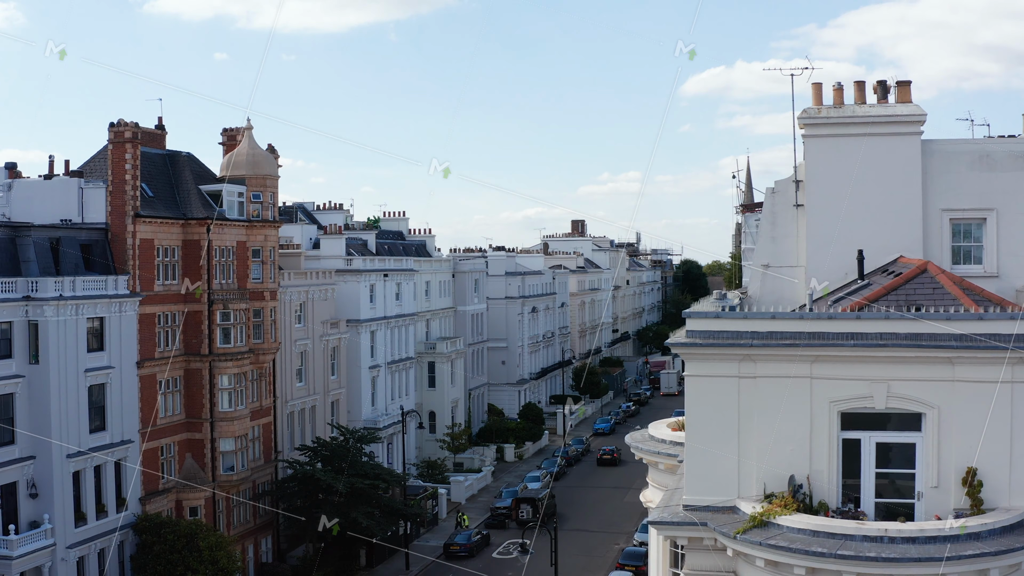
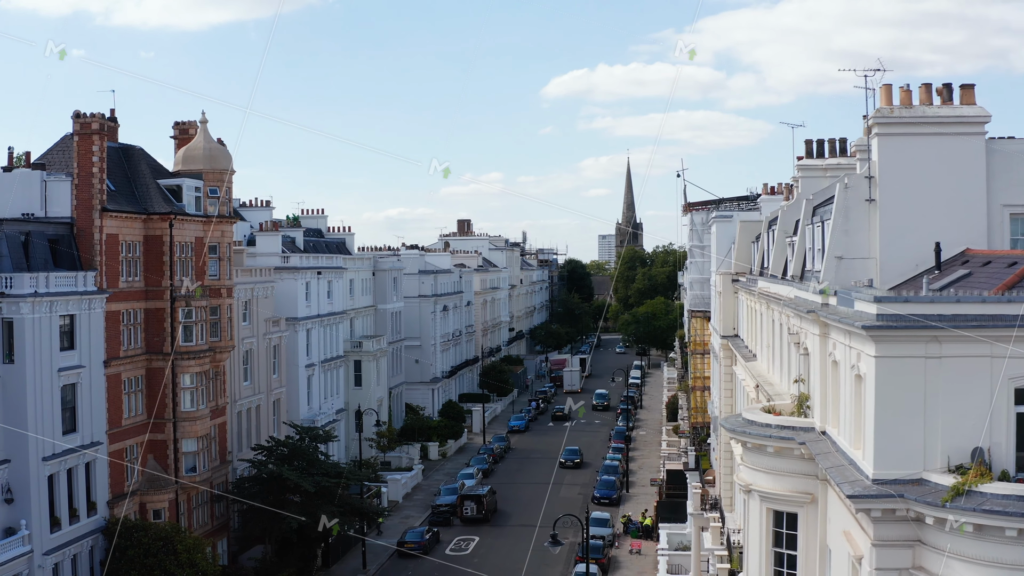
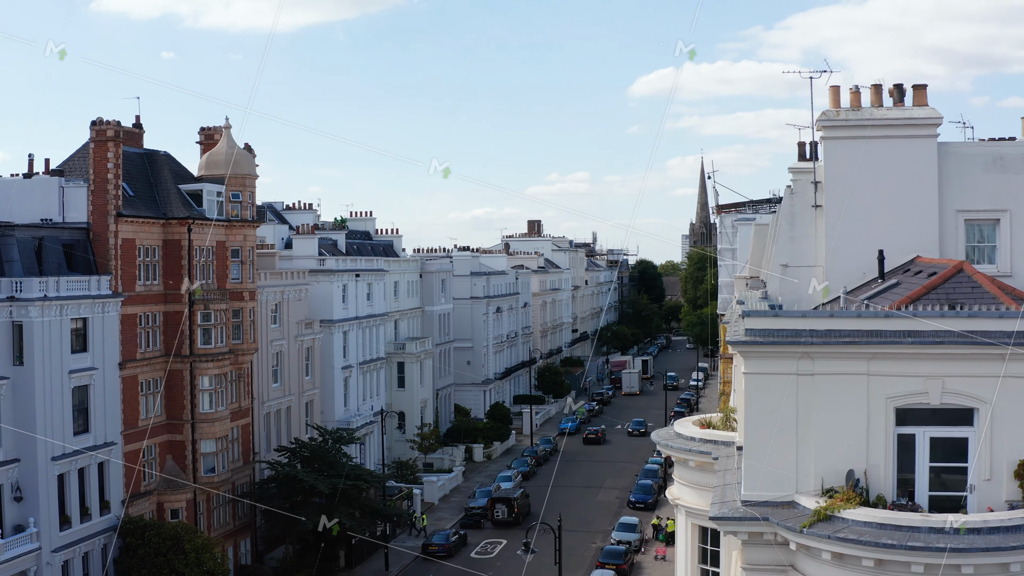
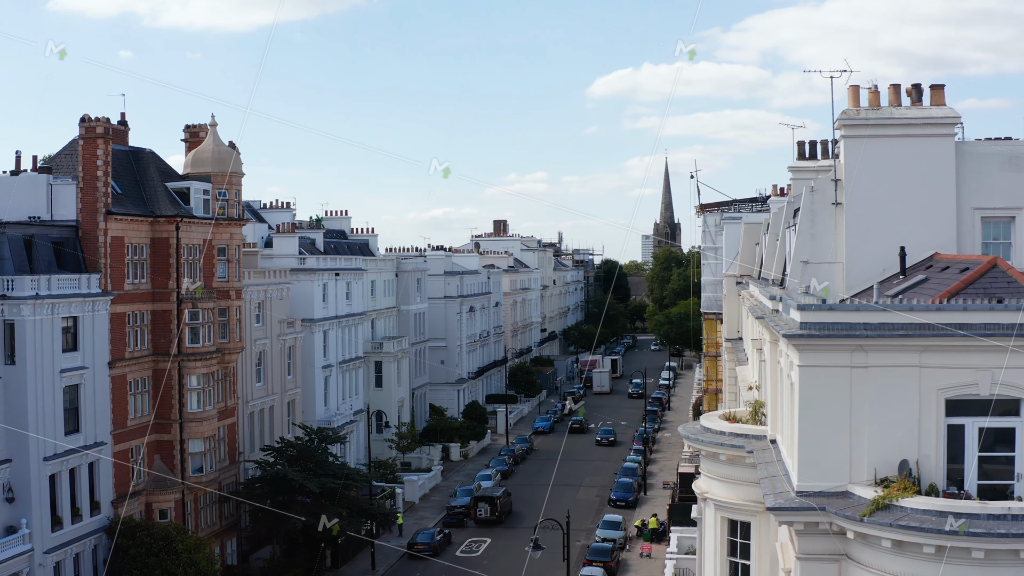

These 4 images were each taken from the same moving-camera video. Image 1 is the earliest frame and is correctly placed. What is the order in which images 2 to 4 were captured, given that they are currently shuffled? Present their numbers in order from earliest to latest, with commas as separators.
3, 4, 2
